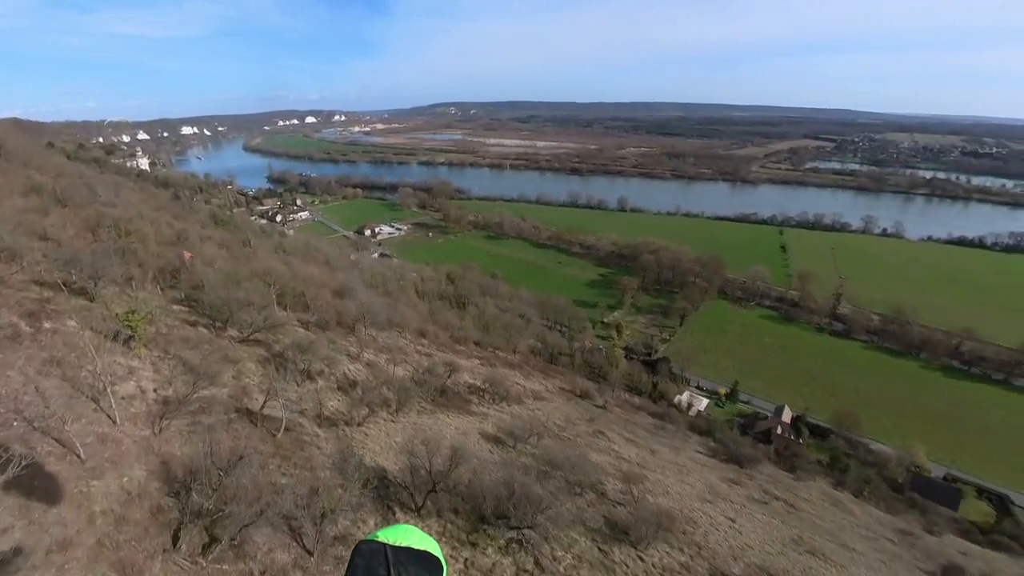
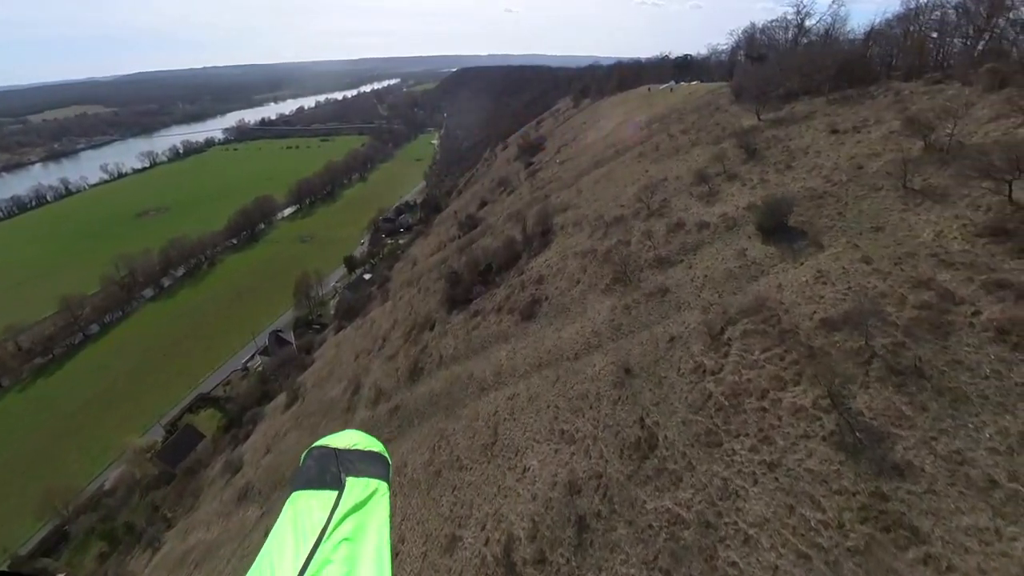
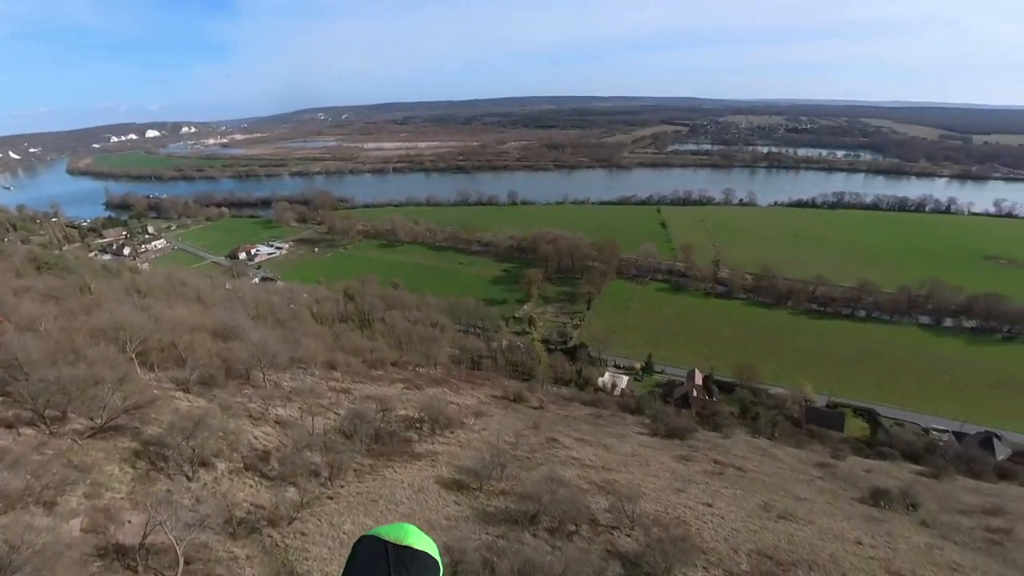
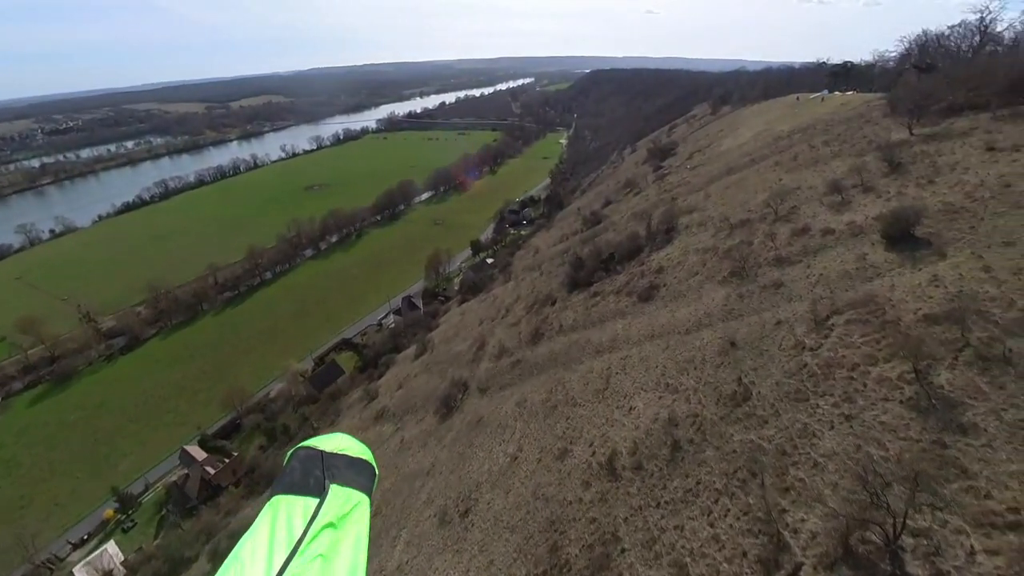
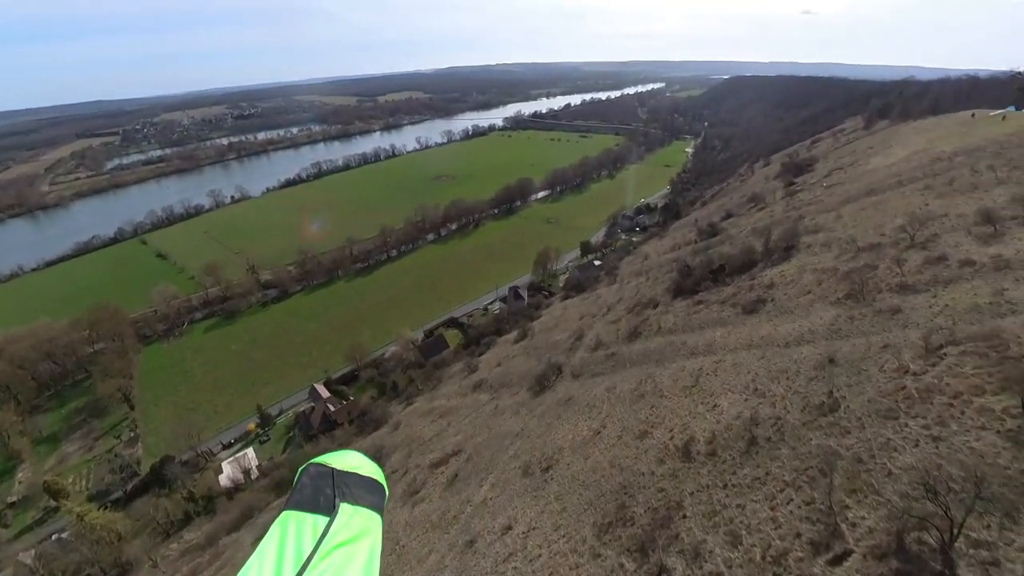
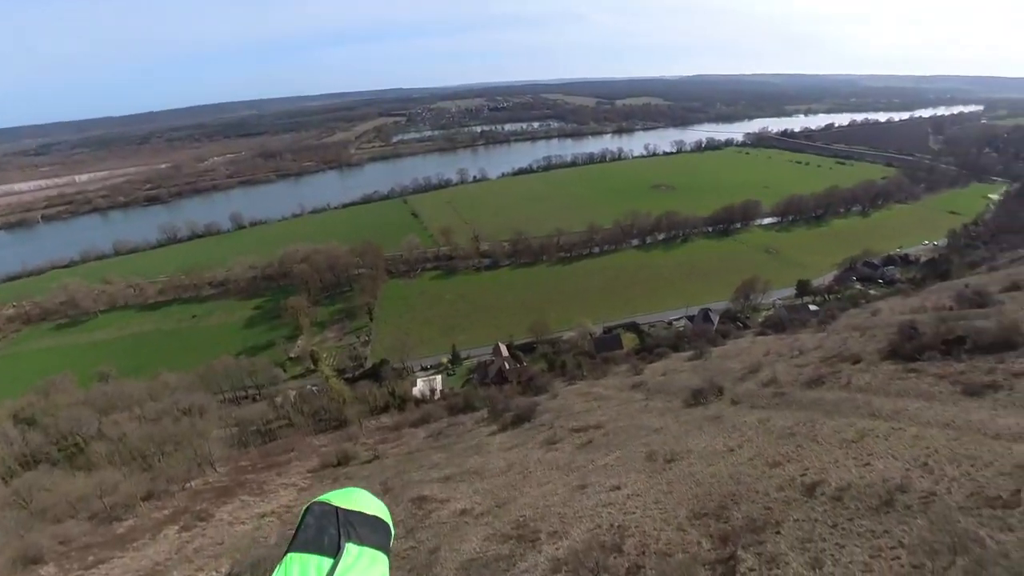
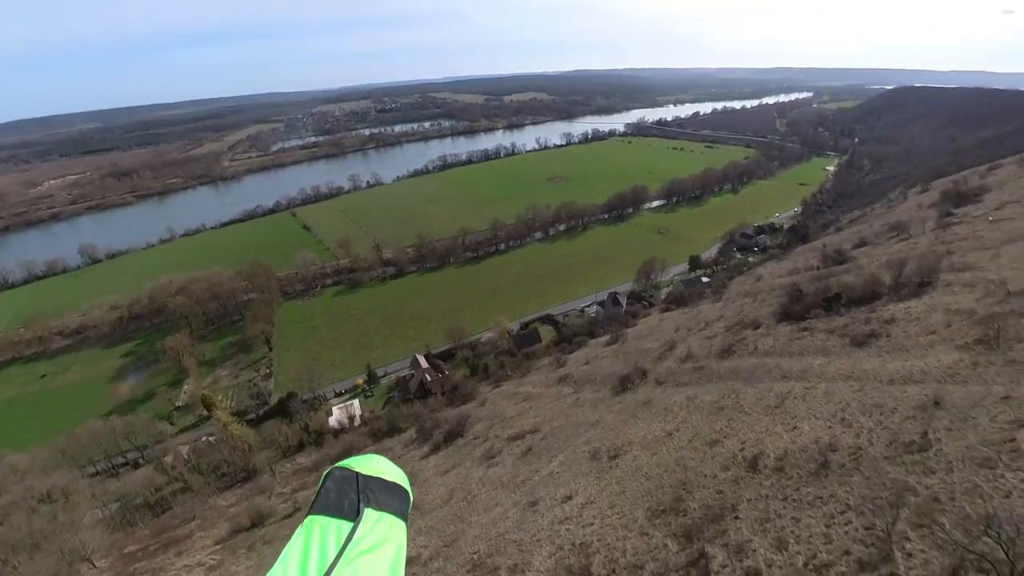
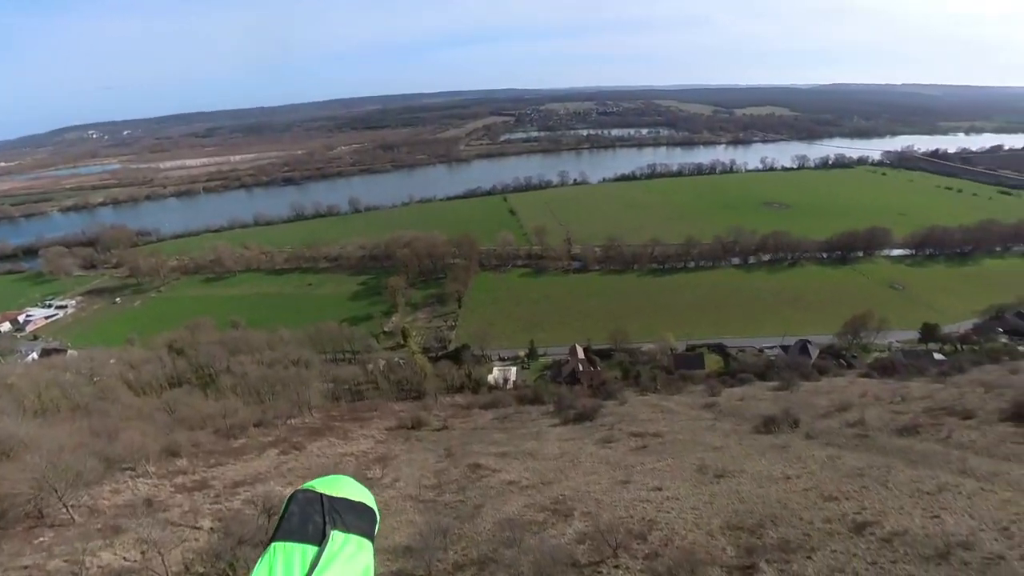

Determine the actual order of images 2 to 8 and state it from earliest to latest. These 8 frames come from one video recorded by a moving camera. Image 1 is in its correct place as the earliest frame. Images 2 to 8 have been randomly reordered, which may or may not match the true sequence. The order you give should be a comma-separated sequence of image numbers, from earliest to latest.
3, 8, 6, 7, 5, 4, 2
